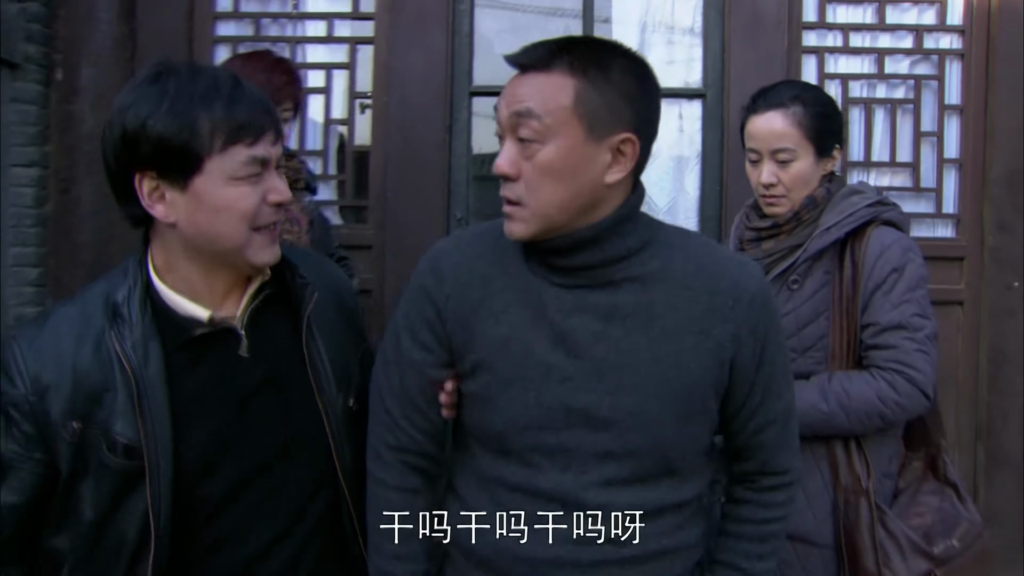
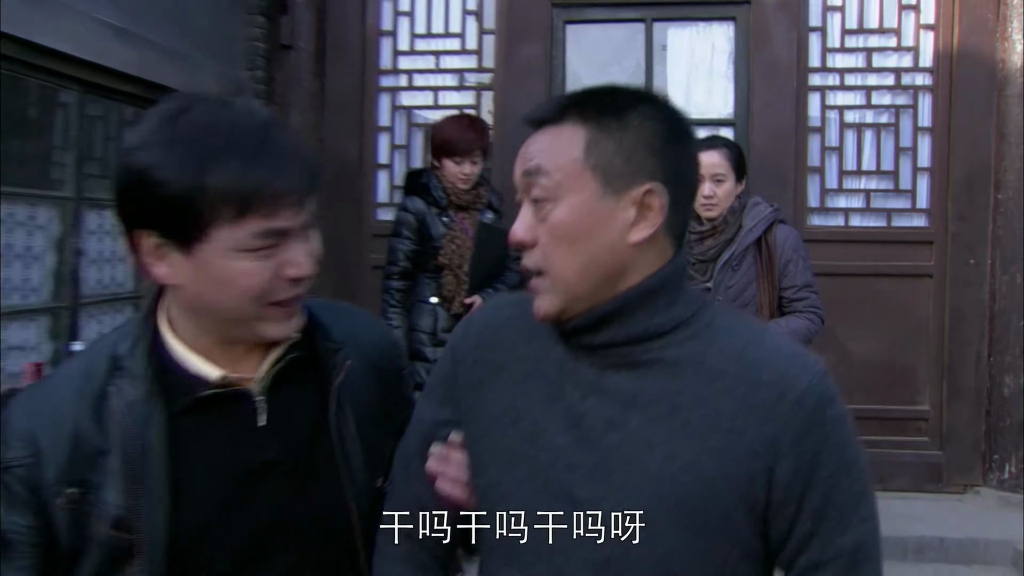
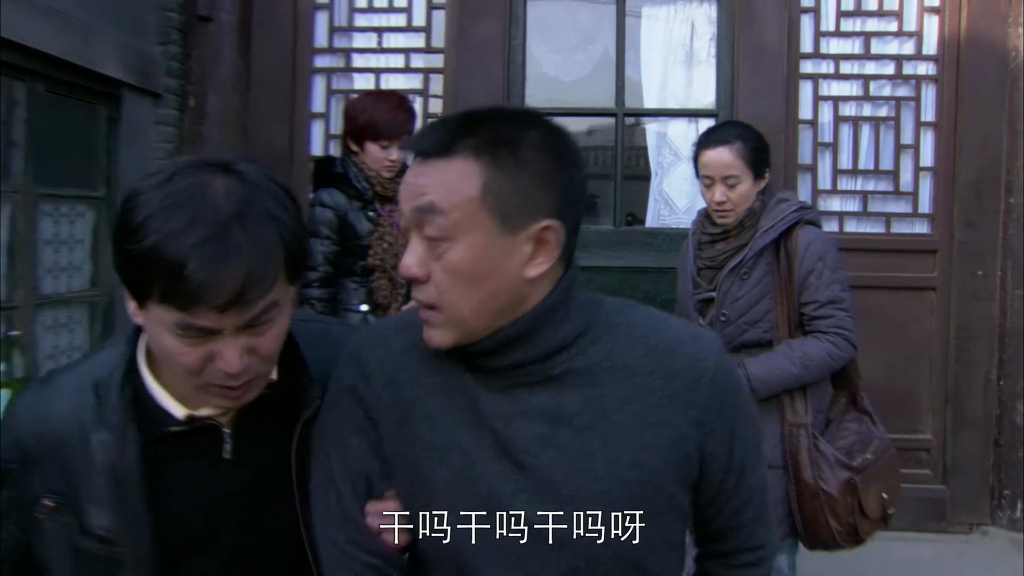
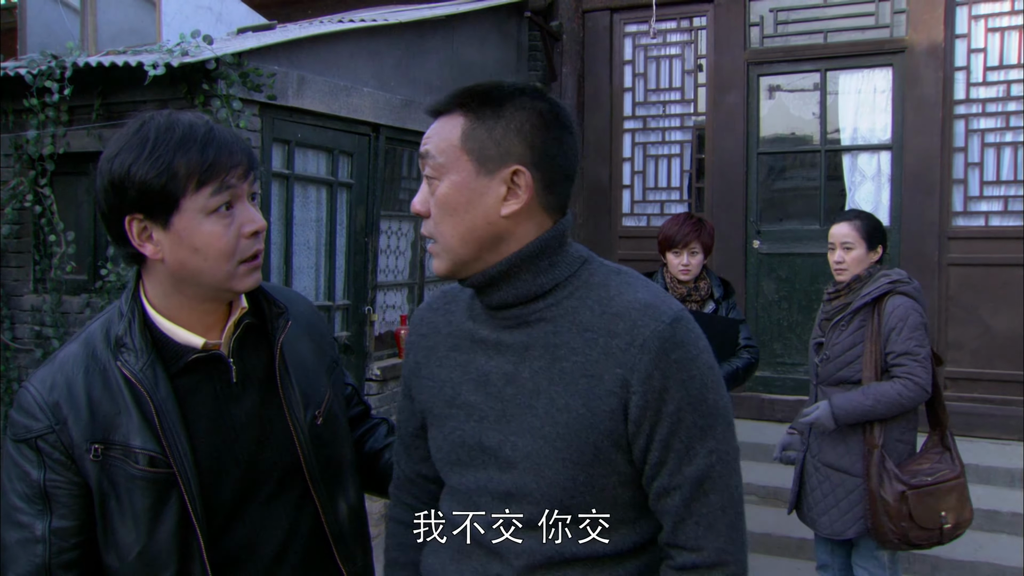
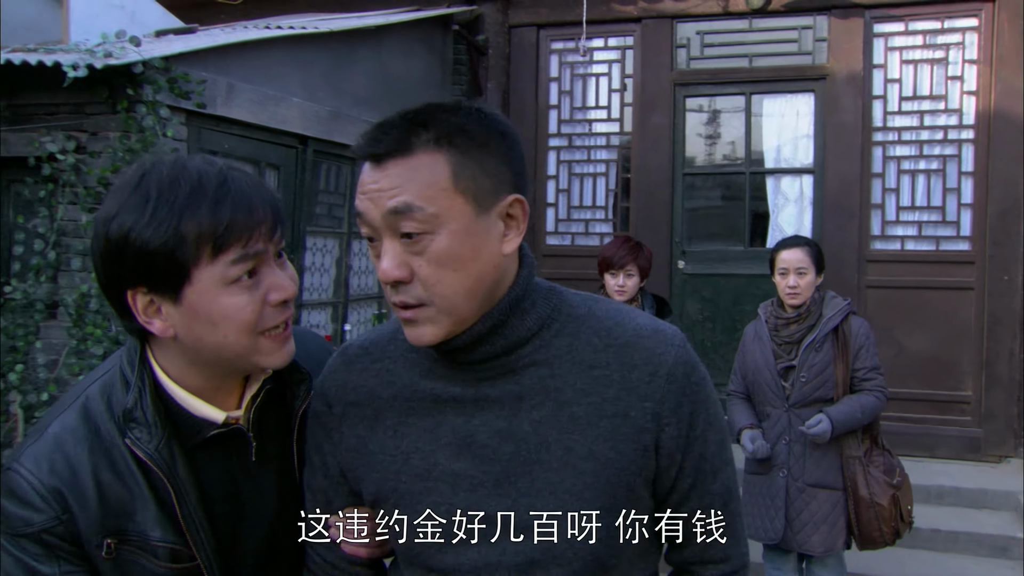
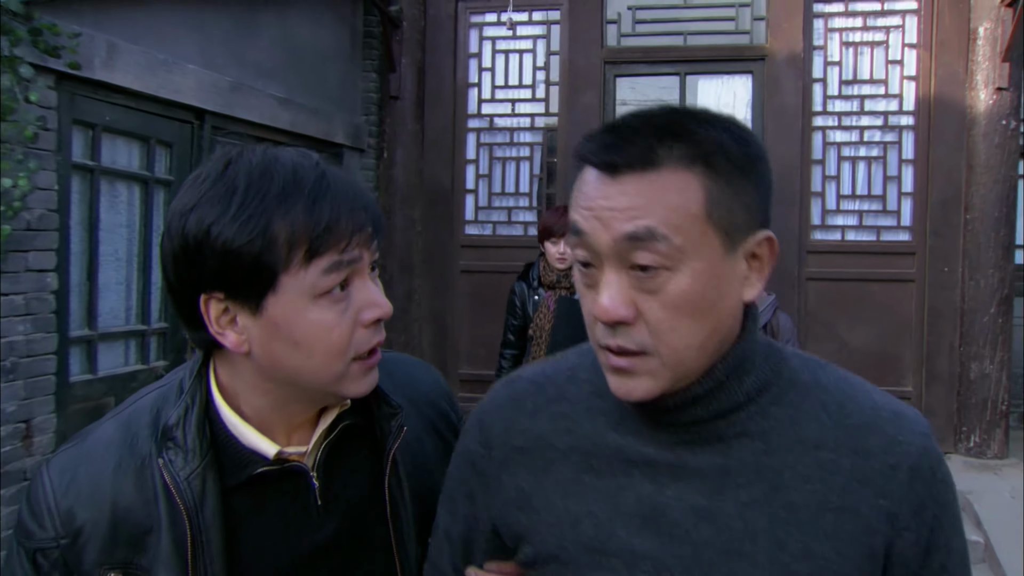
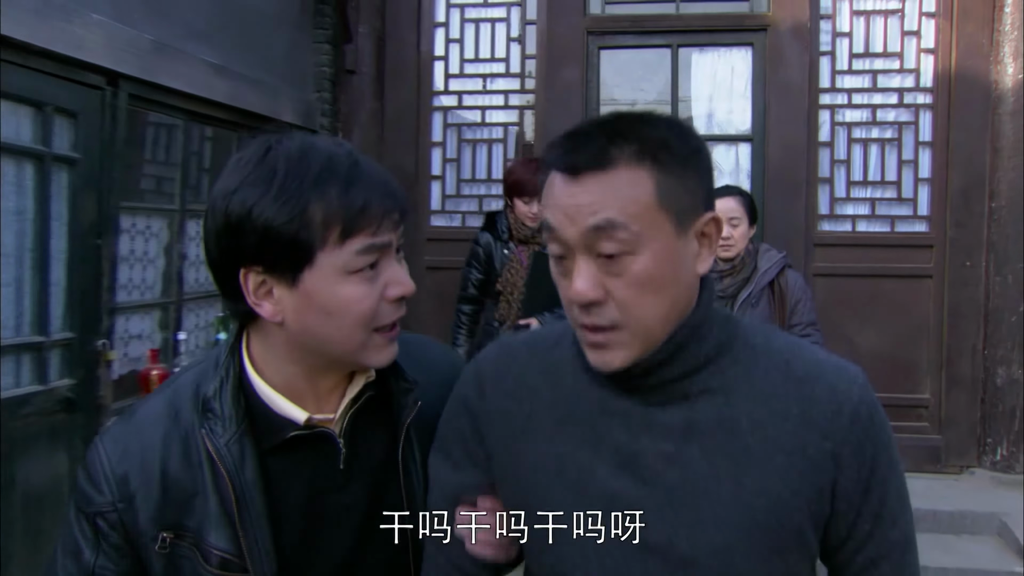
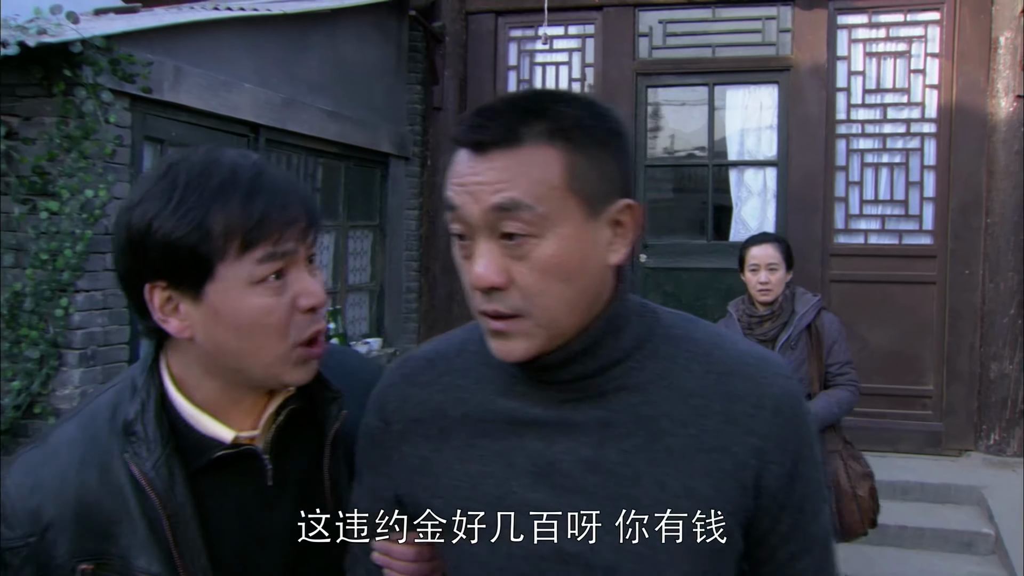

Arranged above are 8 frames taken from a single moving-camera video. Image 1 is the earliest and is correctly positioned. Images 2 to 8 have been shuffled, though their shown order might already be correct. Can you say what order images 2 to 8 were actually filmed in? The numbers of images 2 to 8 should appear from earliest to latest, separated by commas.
3, 2, 7, 6, 8, 5, 4
